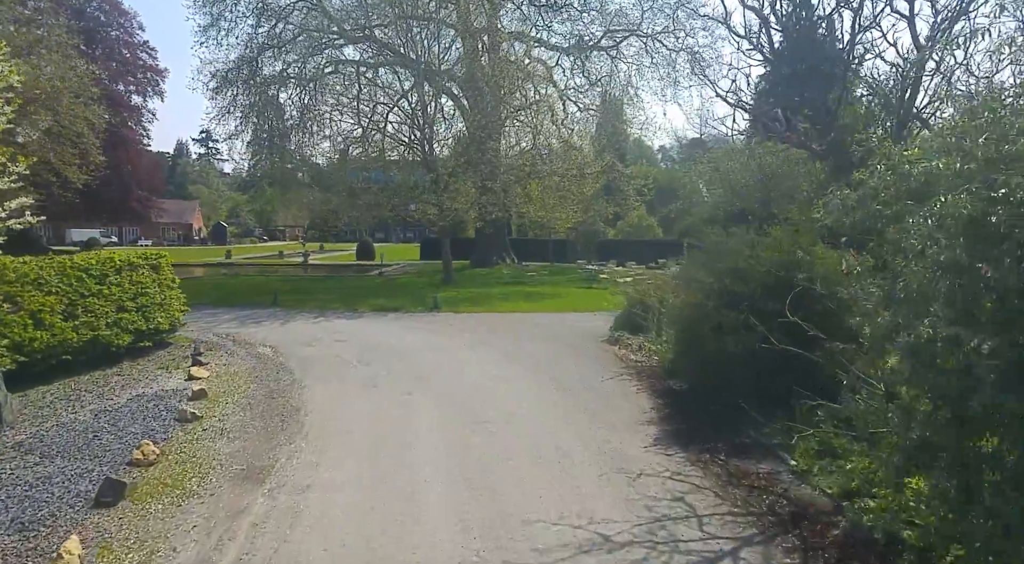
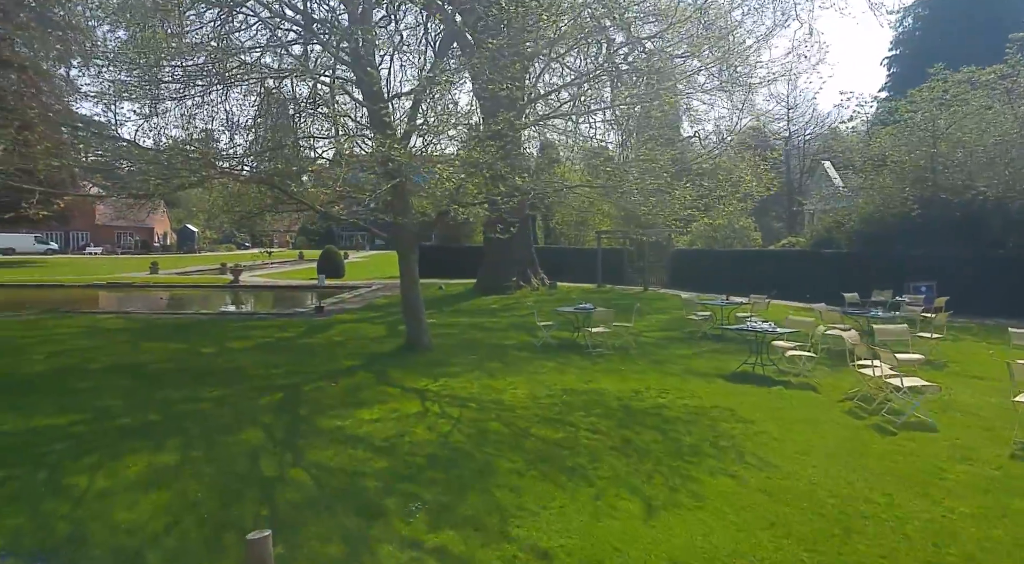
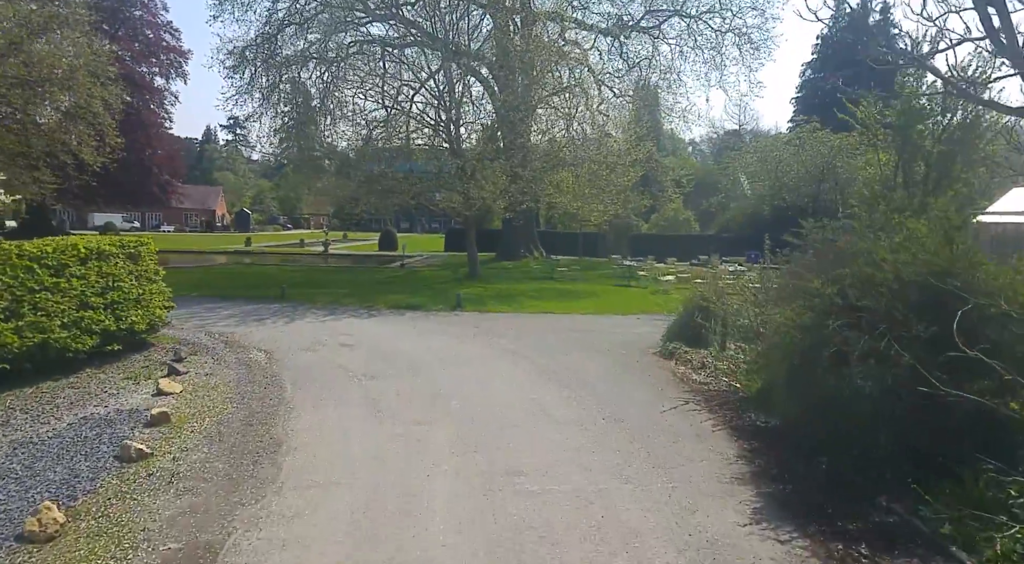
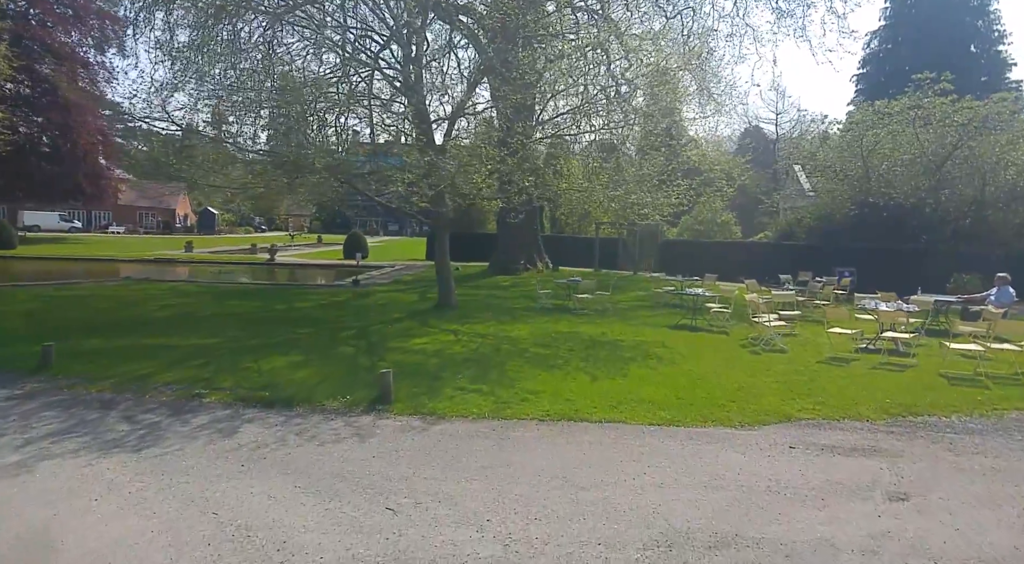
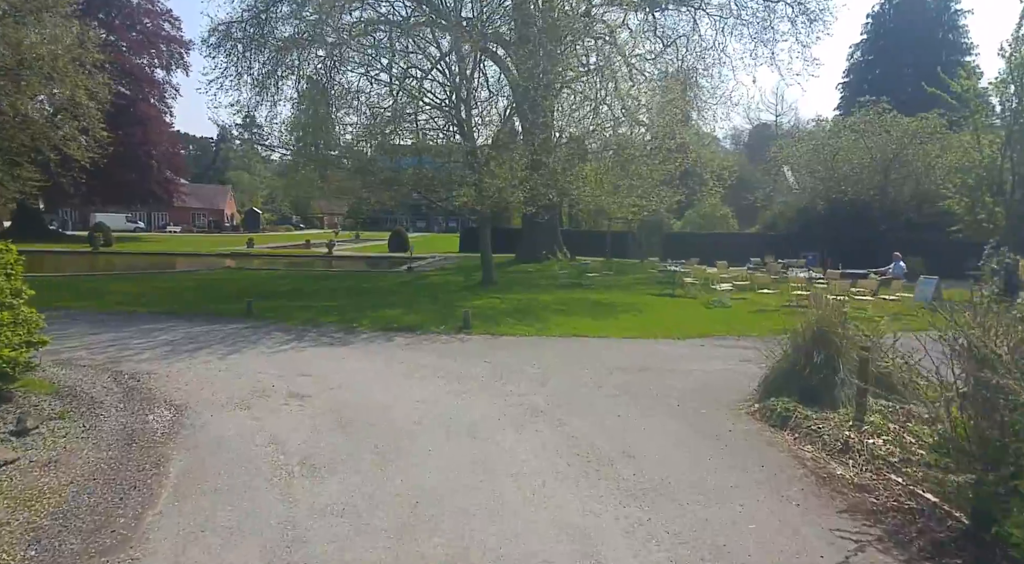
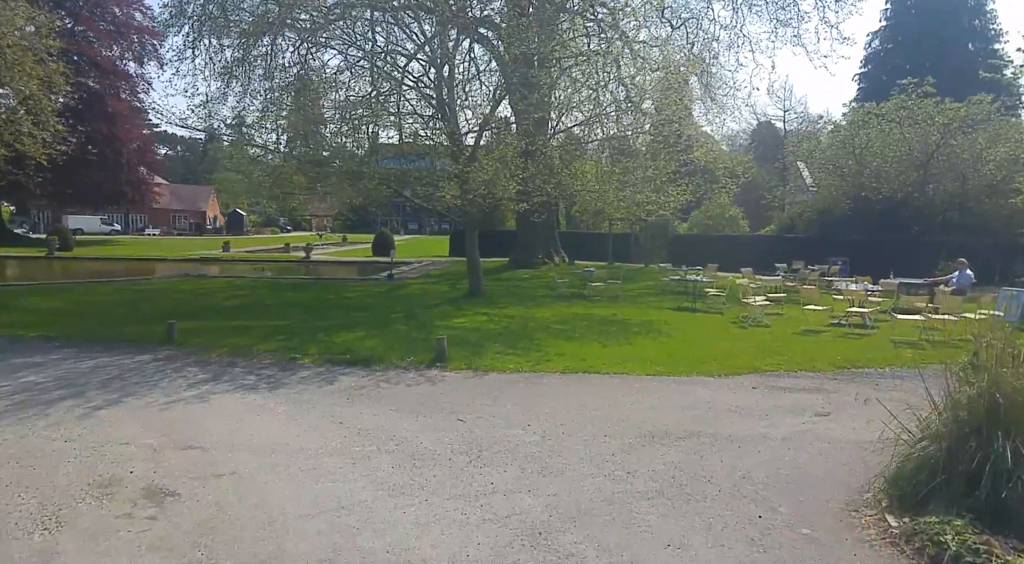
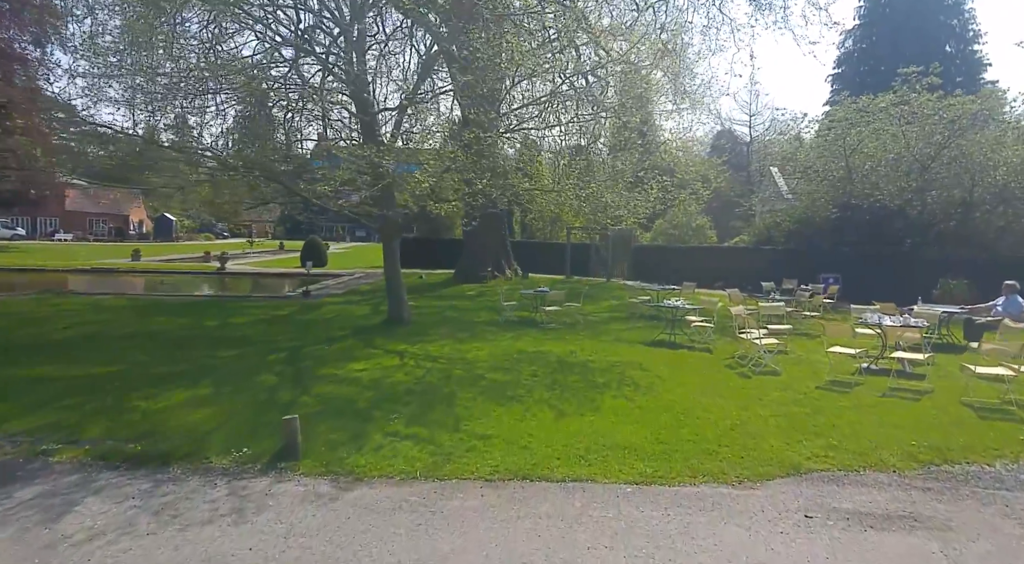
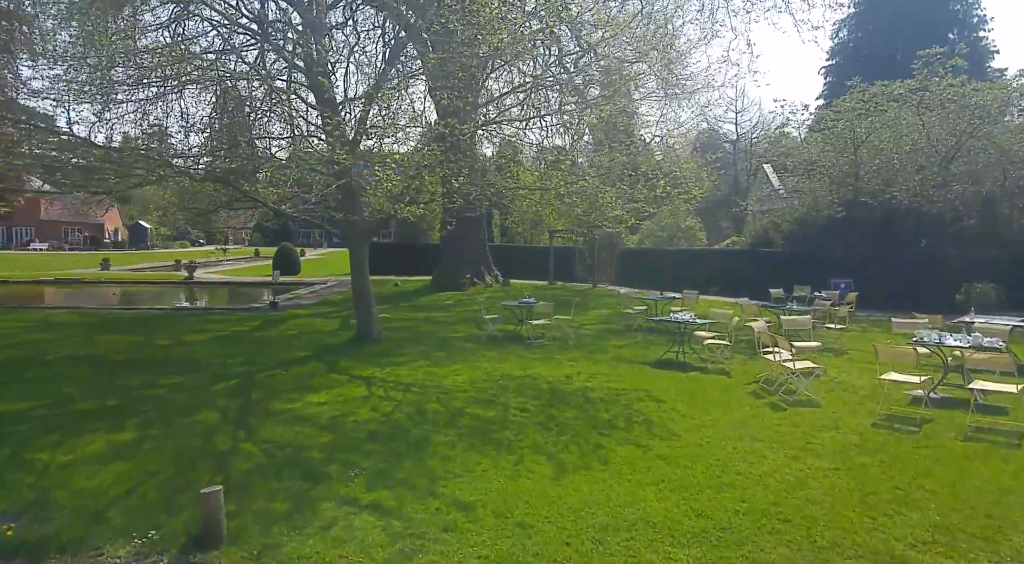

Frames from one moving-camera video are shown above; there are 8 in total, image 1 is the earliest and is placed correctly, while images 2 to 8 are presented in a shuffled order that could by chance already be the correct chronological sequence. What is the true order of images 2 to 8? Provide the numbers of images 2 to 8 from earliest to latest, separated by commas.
3, 5, 6, 4, 7, 8, 2
